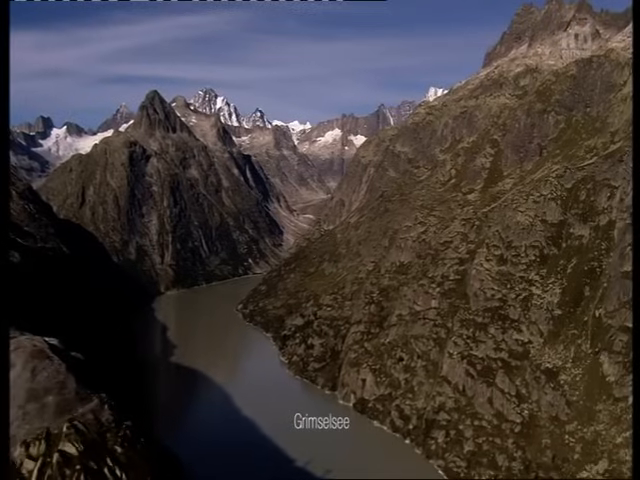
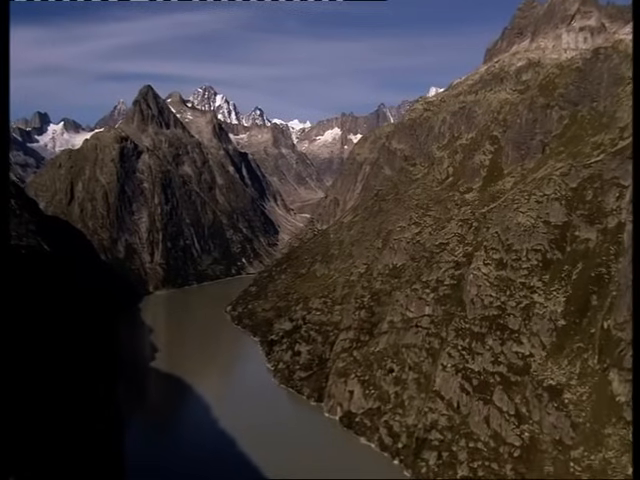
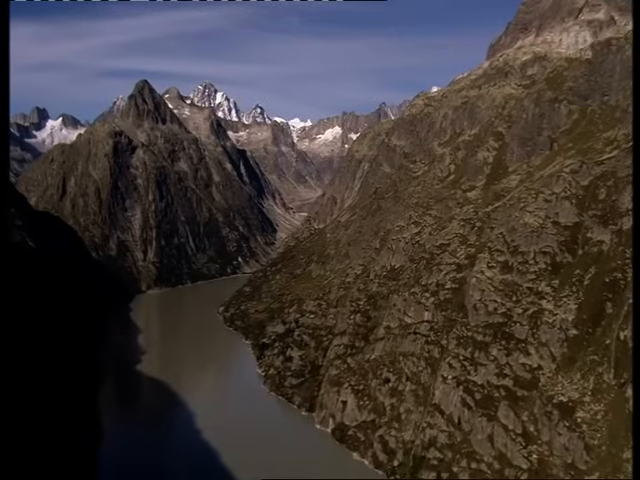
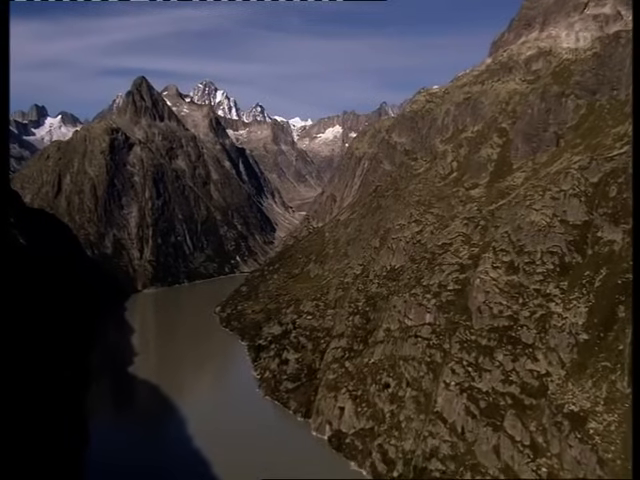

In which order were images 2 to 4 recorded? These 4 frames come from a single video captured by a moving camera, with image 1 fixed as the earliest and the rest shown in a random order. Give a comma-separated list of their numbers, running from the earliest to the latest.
2, 3, 4
